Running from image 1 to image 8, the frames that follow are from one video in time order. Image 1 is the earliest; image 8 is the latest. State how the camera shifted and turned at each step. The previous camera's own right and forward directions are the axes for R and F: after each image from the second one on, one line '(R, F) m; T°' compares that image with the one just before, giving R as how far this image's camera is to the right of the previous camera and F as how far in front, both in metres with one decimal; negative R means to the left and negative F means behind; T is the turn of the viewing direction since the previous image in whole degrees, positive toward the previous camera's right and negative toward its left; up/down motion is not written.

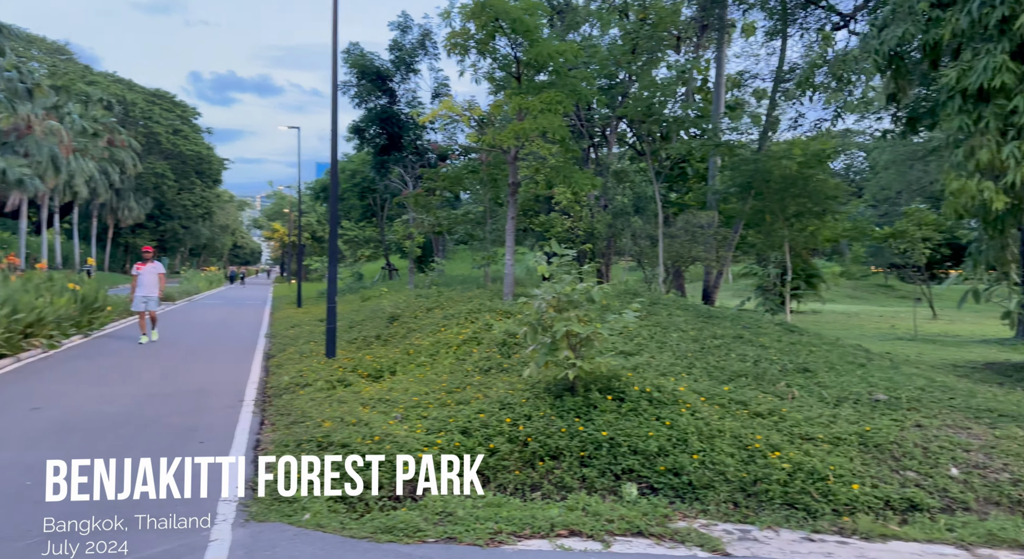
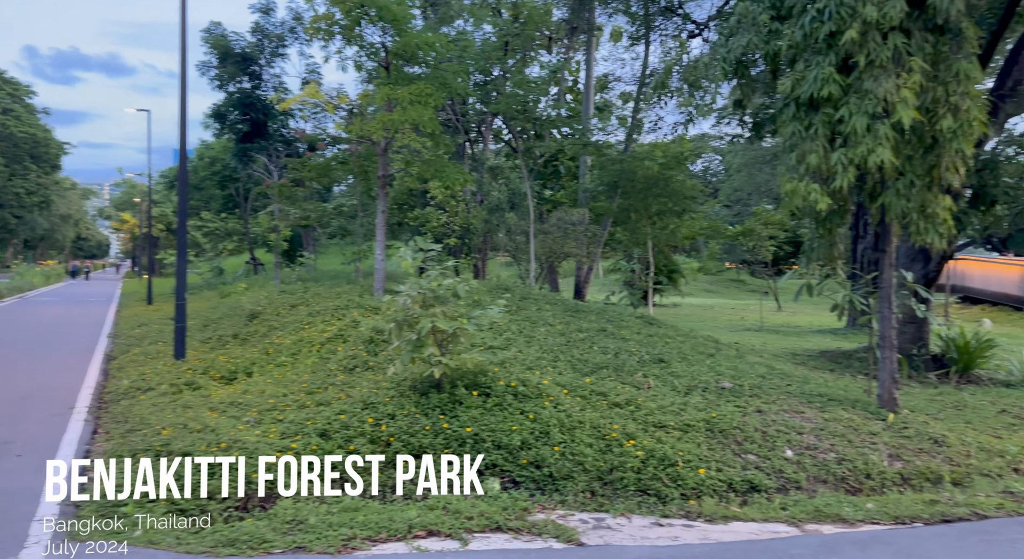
(+0.1, 0.0) m; +10°
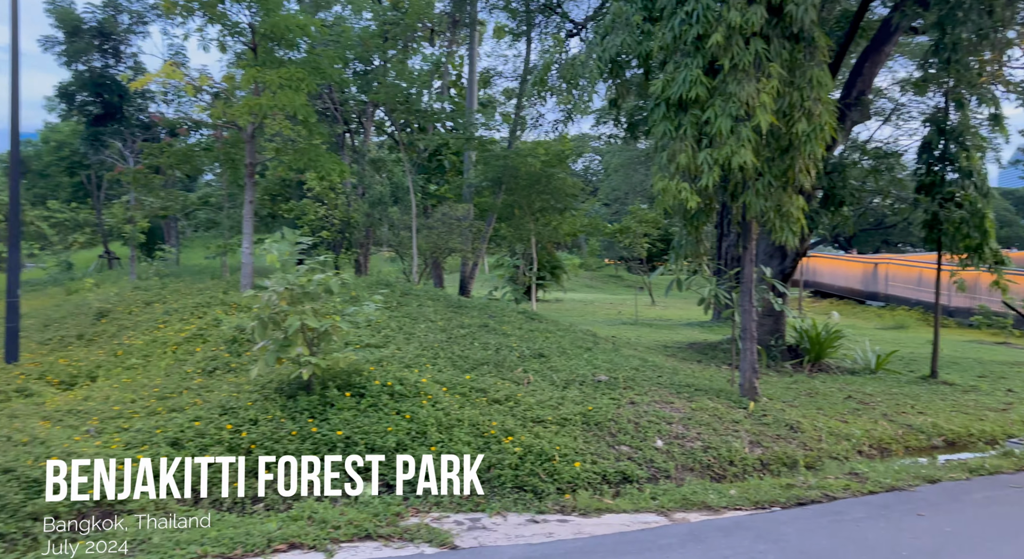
(0.0, +0.1) m; +9°
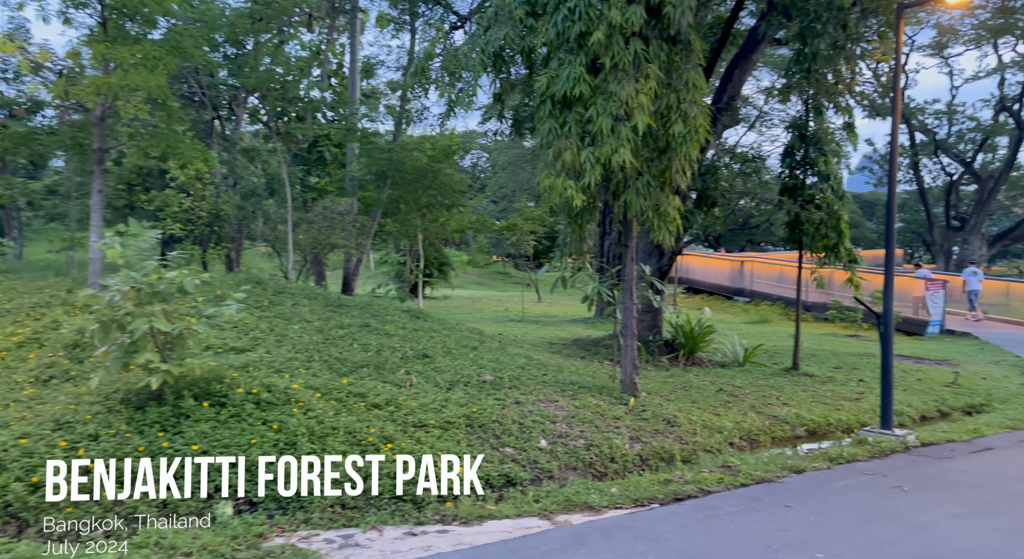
(0.0, +0.2) m; +9°
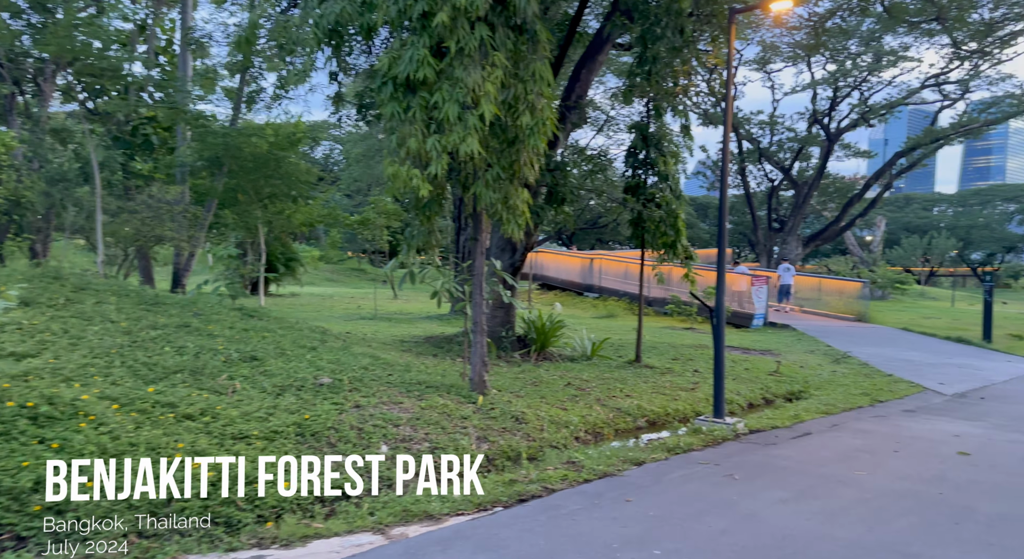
(+0.1, +0.3) m; +11°
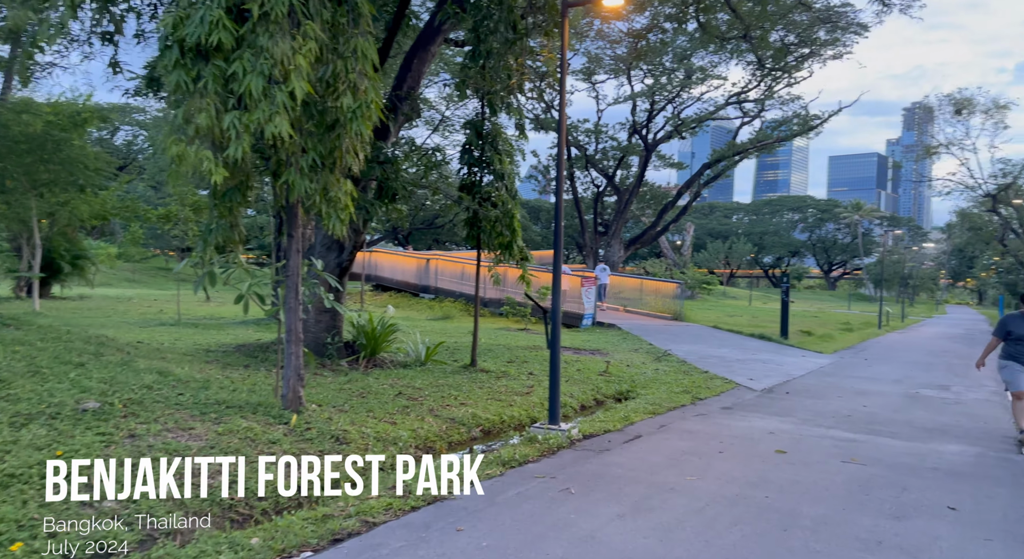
(+0.1, +0.6) m; +13°
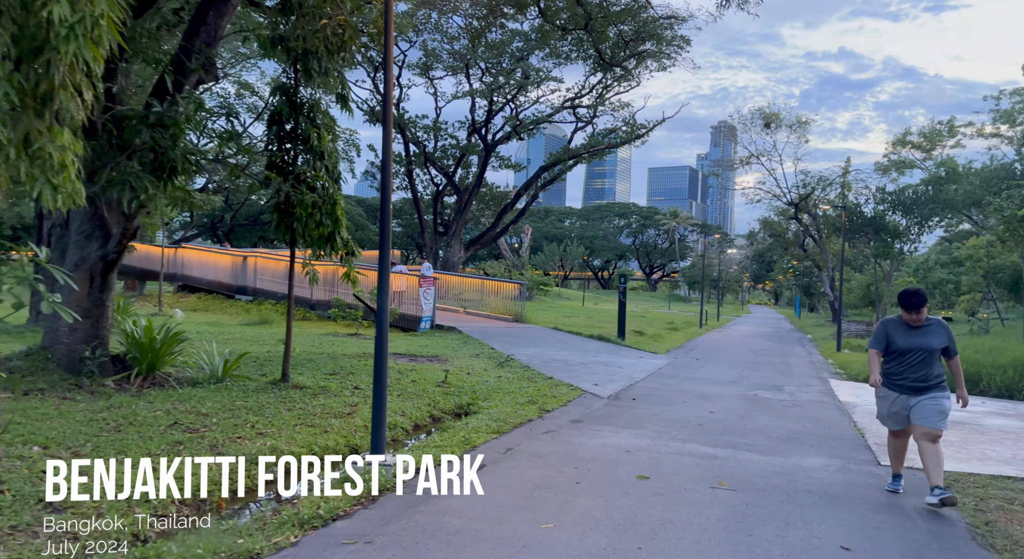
(+0.2, +1.4) m; +12°
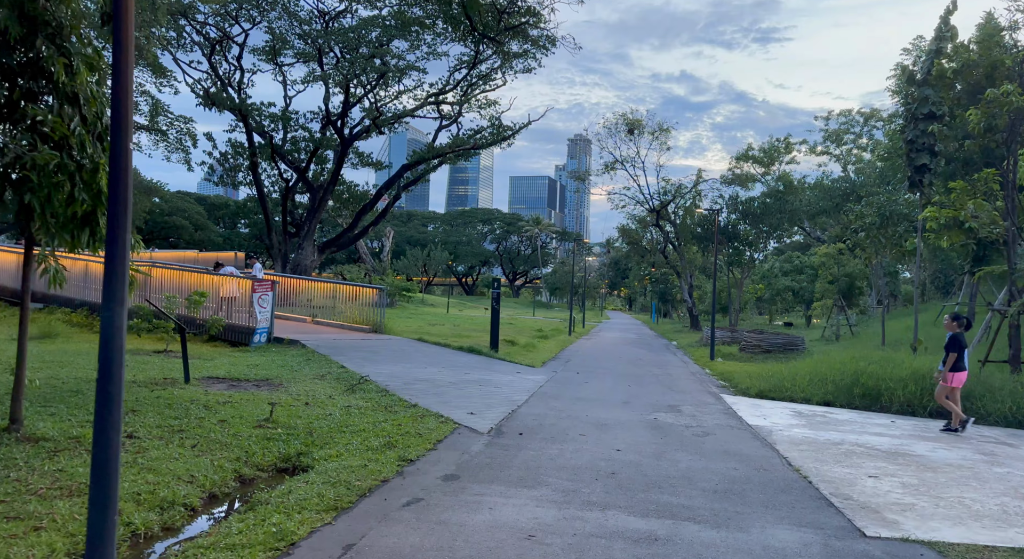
(+0.1, +2.6) m; +10°
